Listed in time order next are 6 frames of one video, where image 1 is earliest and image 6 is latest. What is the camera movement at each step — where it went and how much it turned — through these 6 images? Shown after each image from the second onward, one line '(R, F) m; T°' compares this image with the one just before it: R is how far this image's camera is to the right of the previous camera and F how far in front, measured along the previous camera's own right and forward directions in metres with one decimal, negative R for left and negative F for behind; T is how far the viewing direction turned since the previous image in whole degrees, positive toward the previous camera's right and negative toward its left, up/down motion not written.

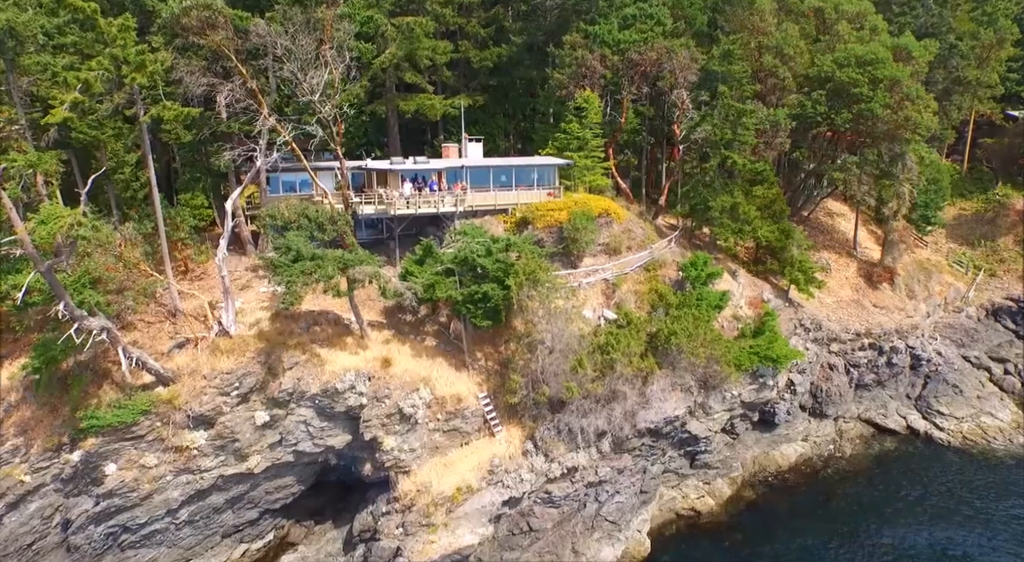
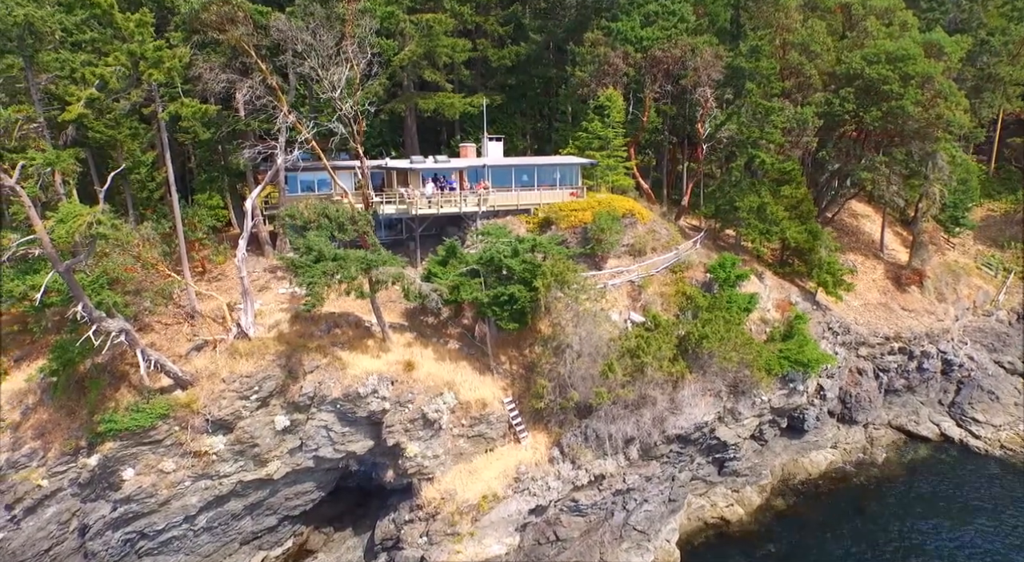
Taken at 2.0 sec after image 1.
(-0.8, +0.8) m; -1°
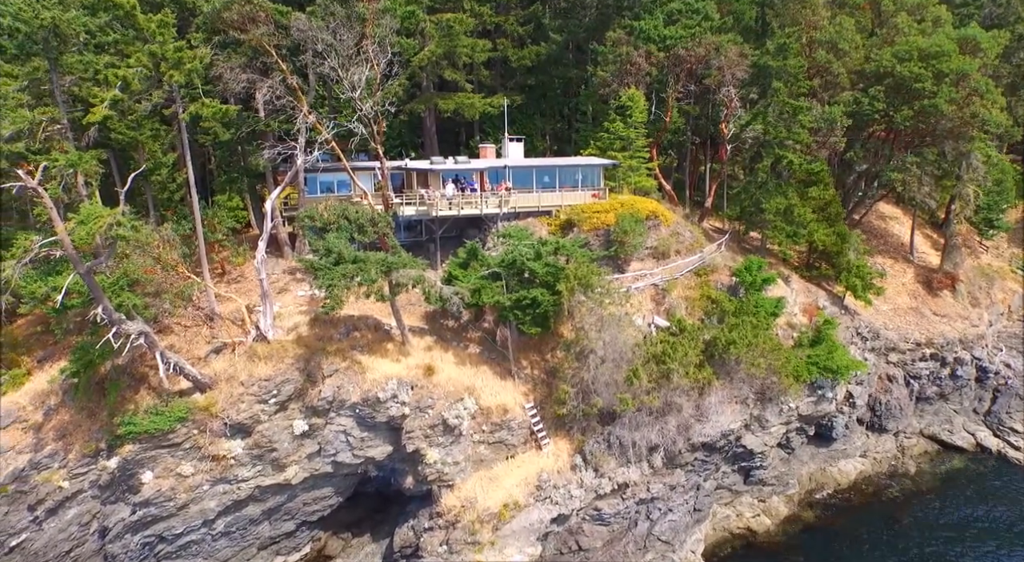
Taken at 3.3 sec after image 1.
(-0.2, +0.5) m; -1°
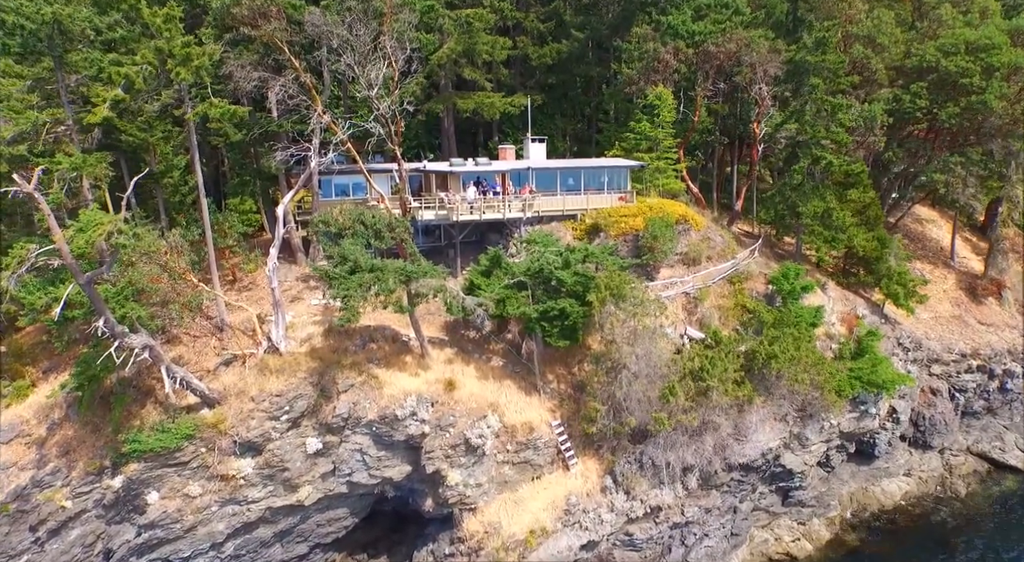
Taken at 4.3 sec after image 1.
(-0.5, +1.6) m; -1°
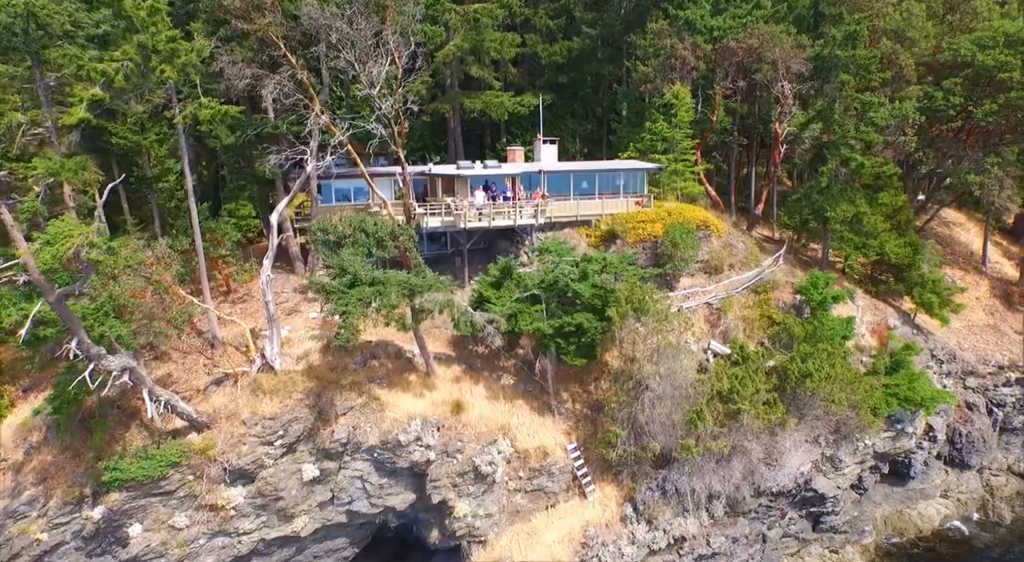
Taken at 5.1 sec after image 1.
(-0.2, +1.8) m; -1°
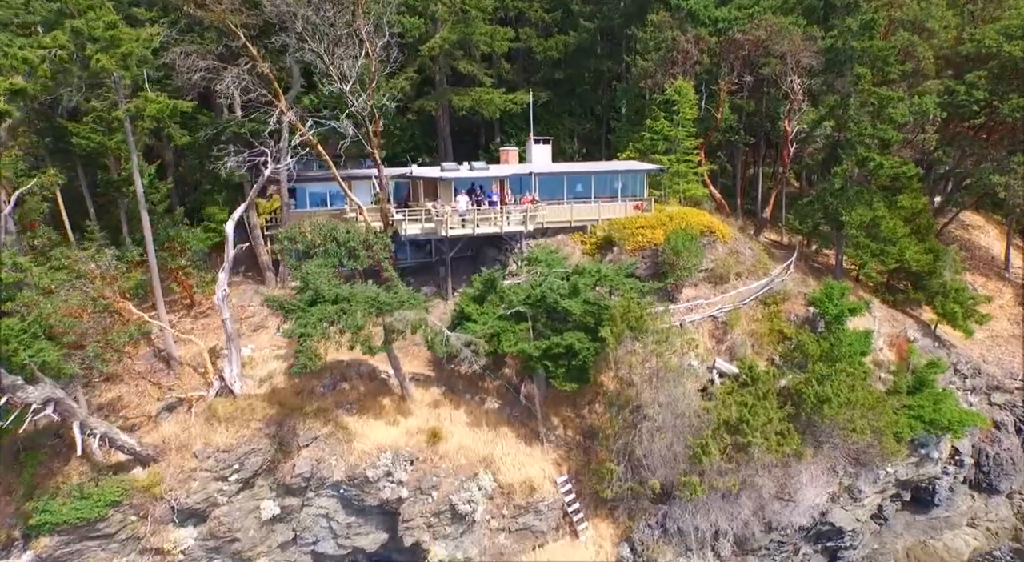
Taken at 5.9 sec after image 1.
(+0.7, +2.3) m; 0°
